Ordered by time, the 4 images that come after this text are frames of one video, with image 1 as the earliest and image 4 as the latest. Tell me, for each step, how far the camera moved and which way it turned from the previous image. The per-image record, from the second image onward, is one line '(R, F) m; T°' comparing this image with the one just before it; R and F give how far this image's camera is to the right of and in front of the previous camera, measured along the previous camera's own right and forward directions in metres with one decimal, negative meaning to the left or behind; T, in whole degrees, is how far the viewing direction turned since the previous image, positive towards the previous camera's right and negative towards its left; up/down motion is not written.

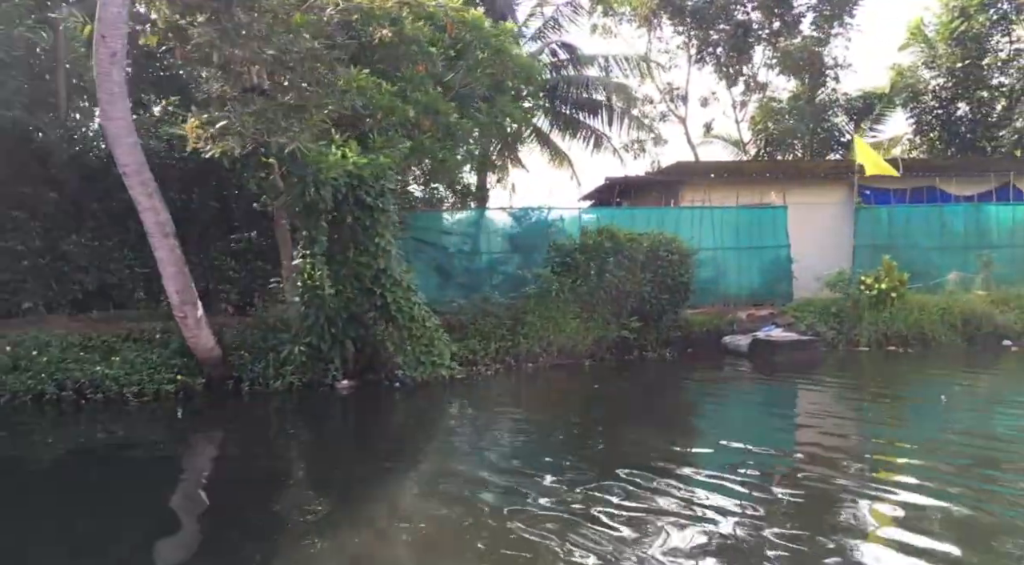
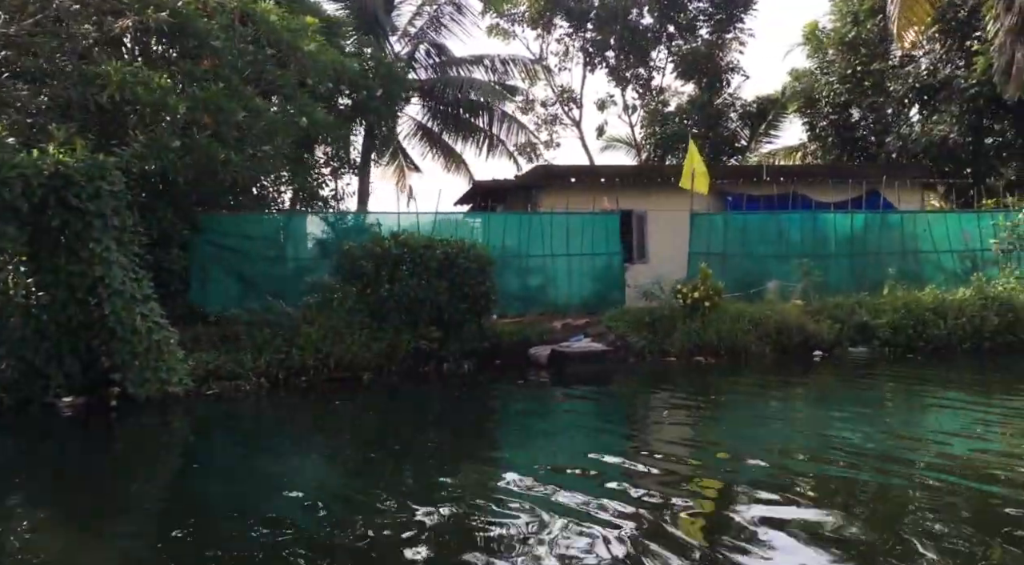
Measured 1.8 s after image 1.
(+2.4, +0.5) m; +3°
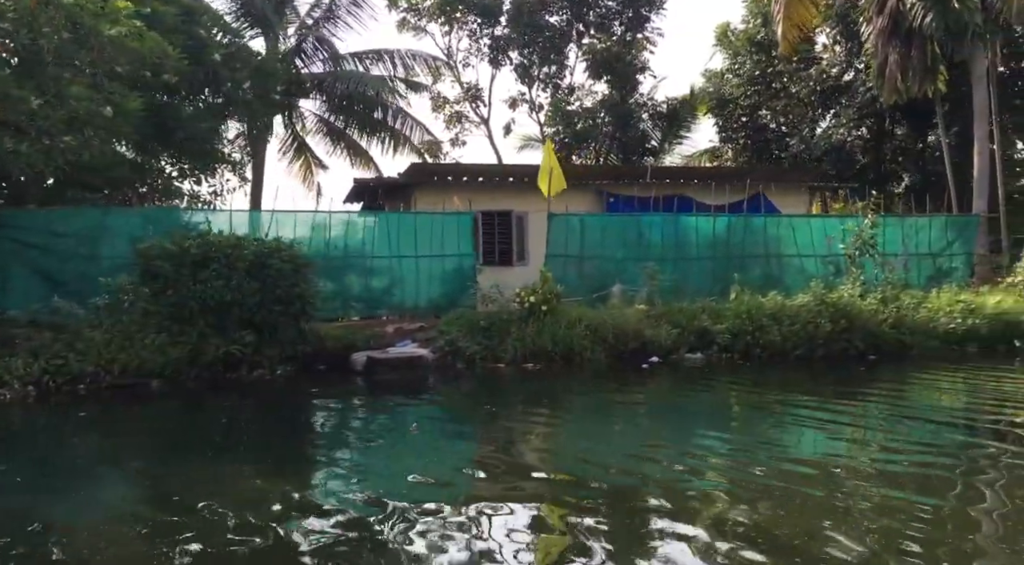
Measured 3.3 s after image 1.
(+2.0, +0.4) m; +2°
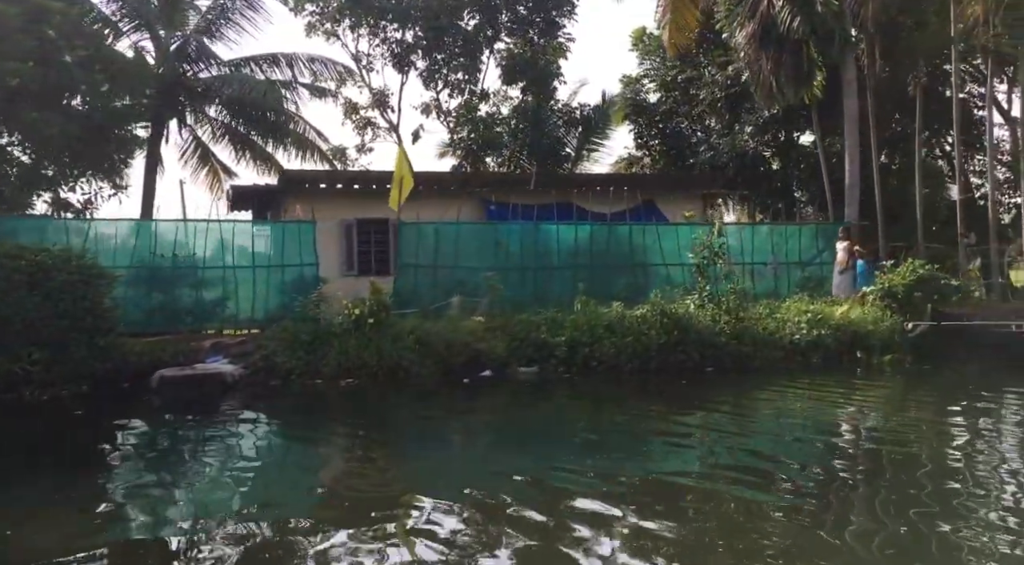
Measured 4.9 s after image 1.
(+2.1, +0.5) m; +2°
